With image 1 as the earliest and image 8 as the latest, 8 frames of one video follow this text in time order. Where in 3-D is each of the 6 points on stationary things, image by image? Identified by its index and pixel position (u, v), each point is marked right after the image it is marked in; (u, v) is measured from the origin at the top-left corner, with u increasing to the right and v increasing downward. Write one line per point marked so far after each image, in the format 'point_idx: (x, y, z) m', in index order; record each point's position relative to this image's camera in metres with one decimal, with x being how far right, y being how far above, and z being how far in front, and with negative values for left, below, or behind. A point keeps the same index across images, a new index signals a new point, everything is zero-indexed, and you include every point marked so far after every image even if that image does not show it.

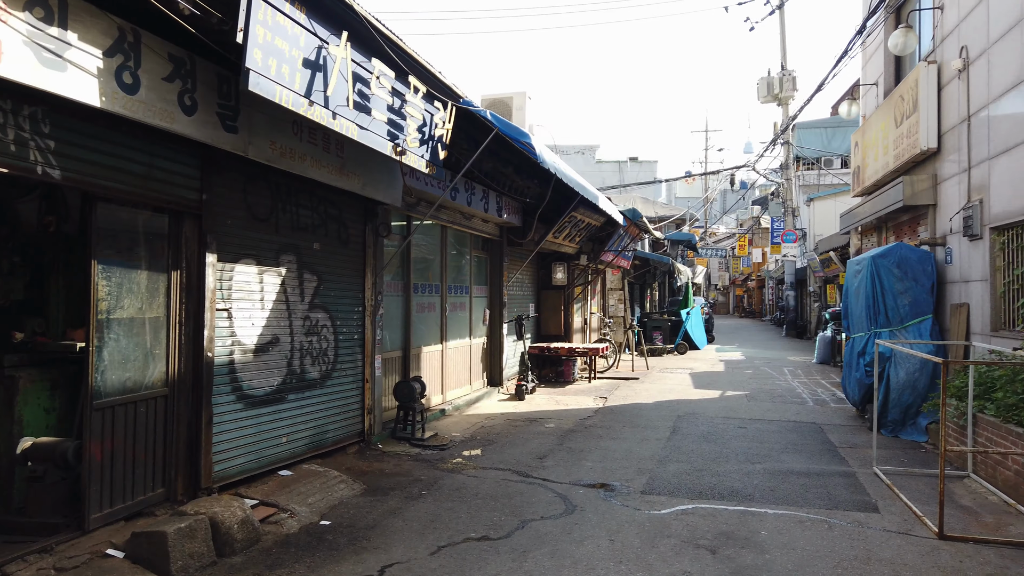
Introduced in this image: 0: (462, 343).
0: (-0.6, -0.7, +9.4) m
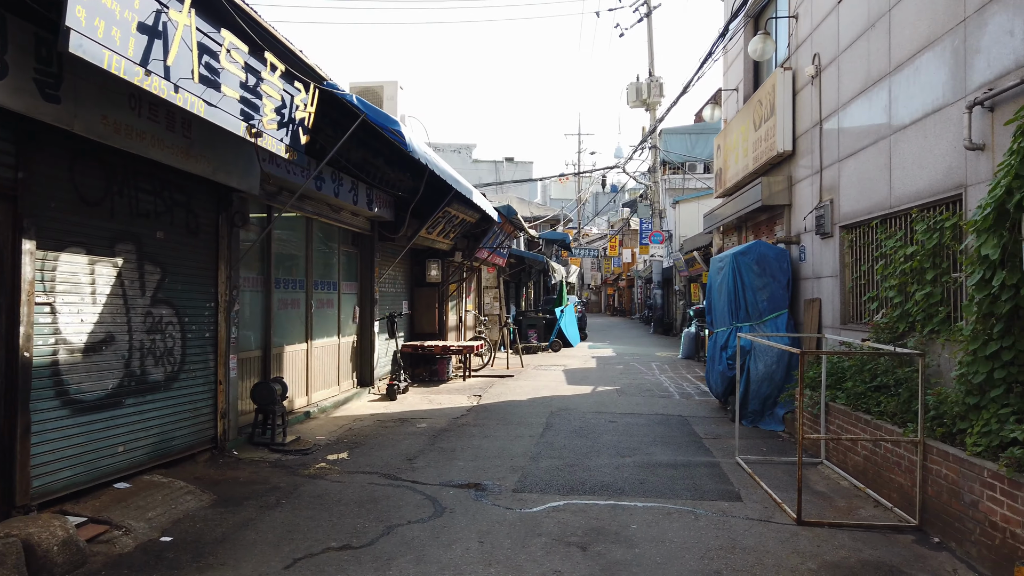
0: (-2.2, -0.6, +9.0) m
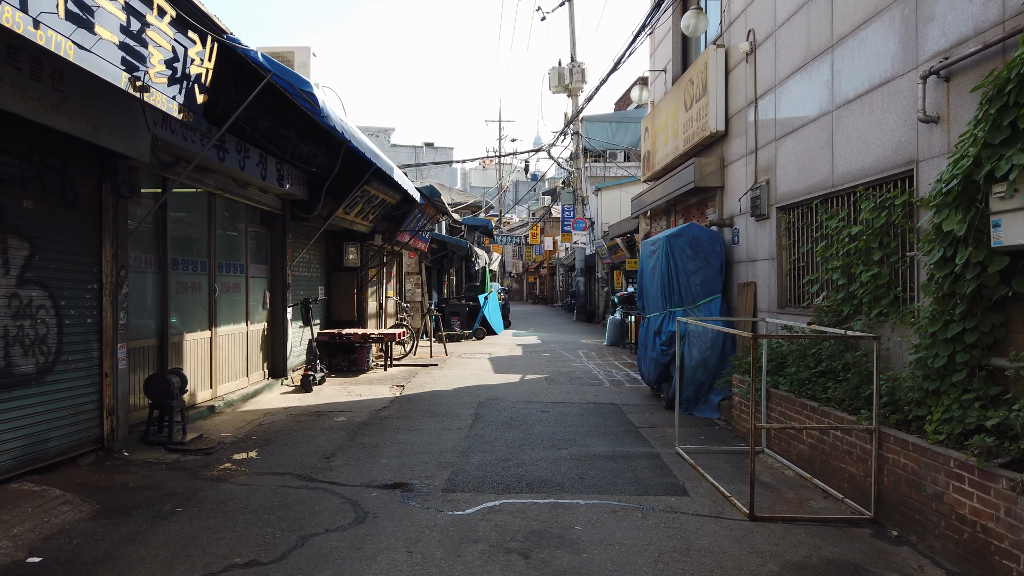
0: (-3.0, -0.4, +8.2) m
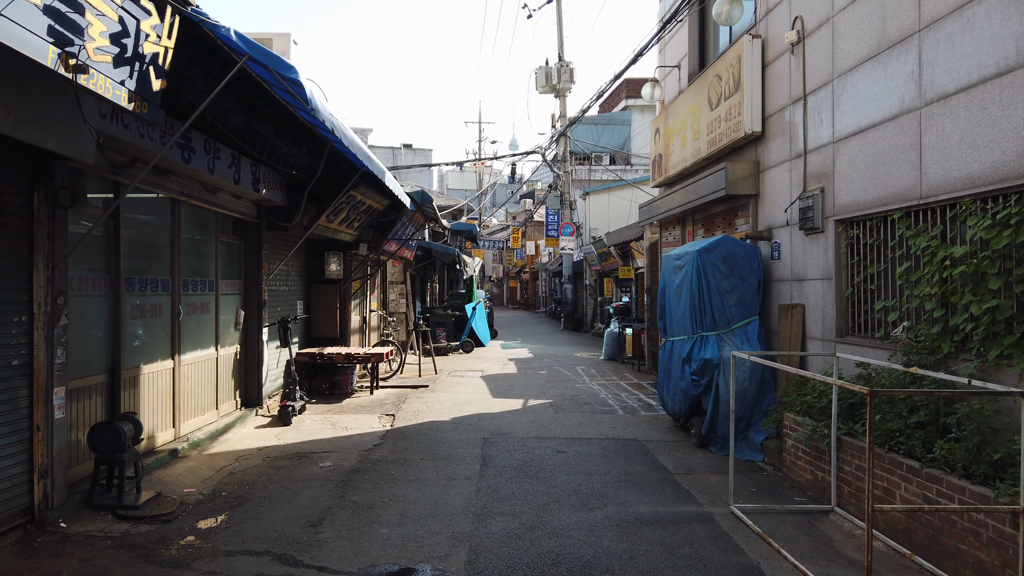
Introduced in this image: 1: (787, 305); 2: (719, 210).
0: (-2.9, -0.6, +7.2) m
1: (+2.4, -0.1, +6.6) m
2: (+2.2, +0.8, +8.2) m
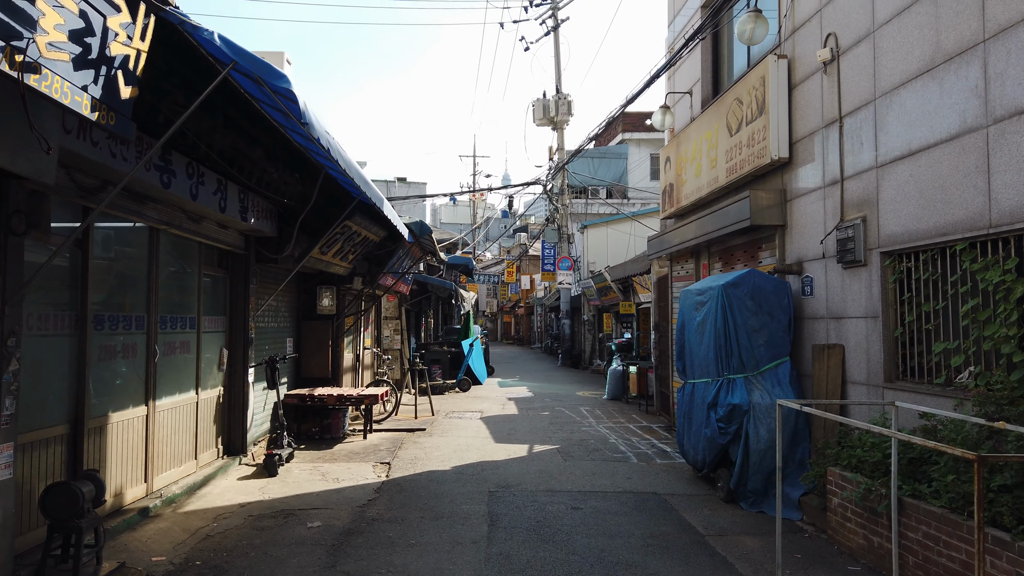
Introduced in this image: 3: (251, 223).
0: (-2.8, -1.0, +6.5) m
1: (+2.4, -0.5, +6.0) m
2: (+2.3, +0.5, +7.7) m
3: (-2.4, +0.6, +7.2) m
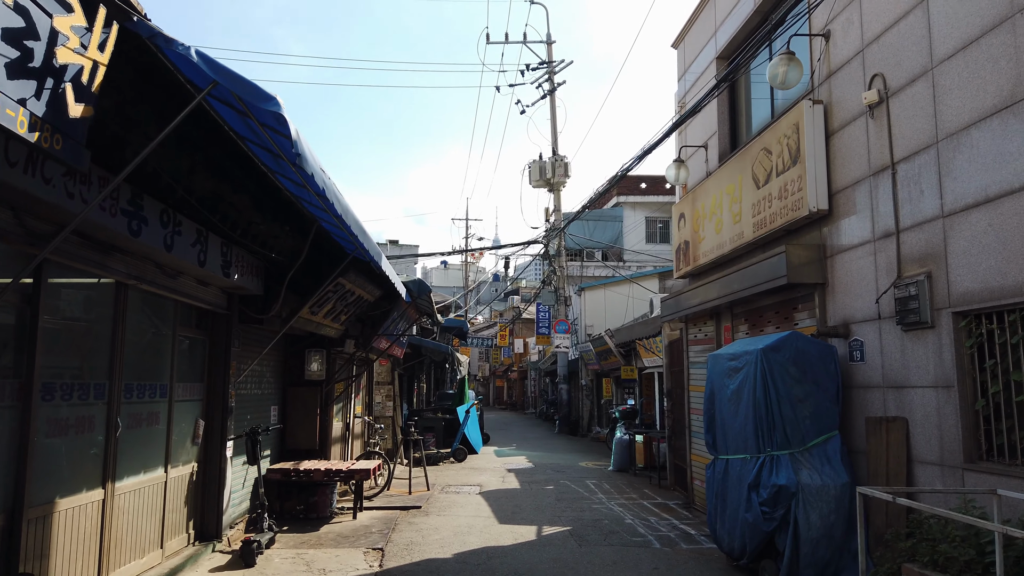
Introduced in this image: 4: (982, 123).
0: (-2.7, -1.4, +5.7) m
1: (+2.6, -0.9, +5.3) m
2: (+2.4, -0.1, +7.1) m
3: (-2.4, +0.1, +6.5) m
4: (+2.7, +0.9, +4.4) m
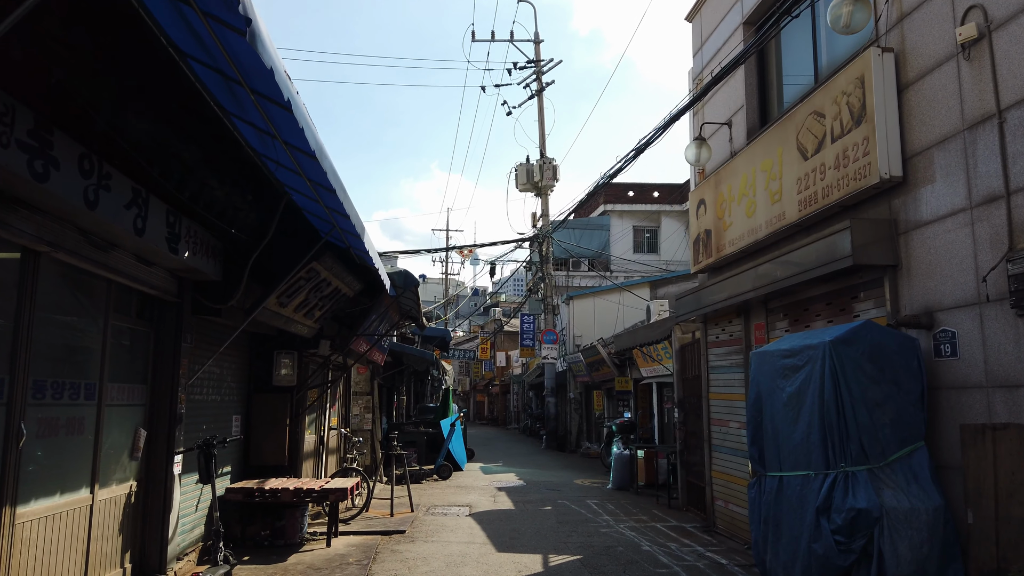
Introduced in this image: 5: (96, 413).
0: (-2.6, -1.3, +4.5) m
1: (+2.6, -0.8, +4.3) m
2: (+2.4, 0.0, +6.1) m
3: (-2.3, +0.2, +5.3) m
4: (+2.8, +1.1, +3.4) m
5: (-2.7, -0.8, +4.9) m
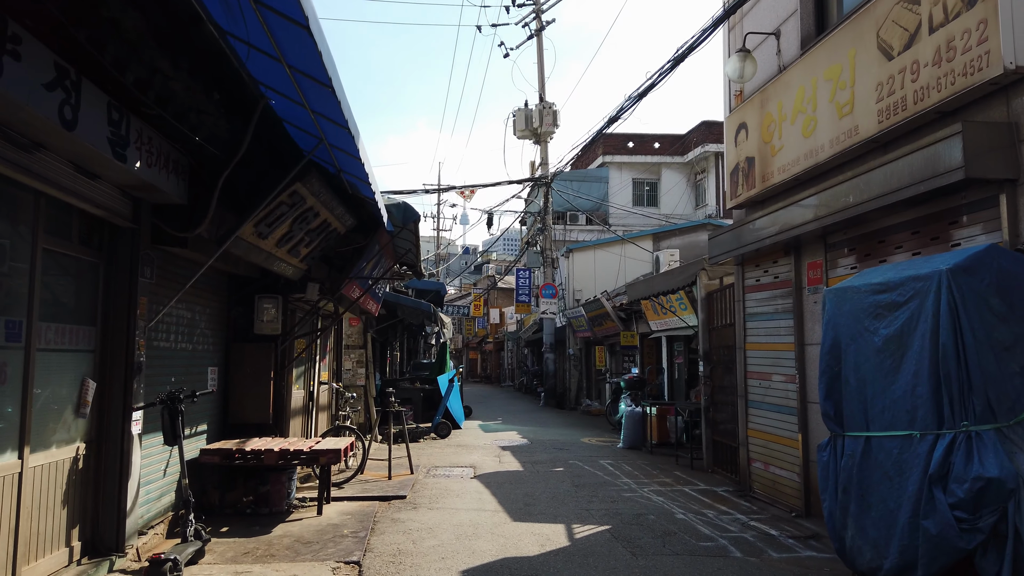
0: (-2.5, -0.9, +3.6) m
1: (+2.8, -0.4, +3.4) m
2: (+2.6, +0.4, +5.1) m
3: (-2.1, +0.7, +4.3) m
4: (+3.0, +1.4, +2.4) m
5: (-2.5, -0.4, +3.9) m
